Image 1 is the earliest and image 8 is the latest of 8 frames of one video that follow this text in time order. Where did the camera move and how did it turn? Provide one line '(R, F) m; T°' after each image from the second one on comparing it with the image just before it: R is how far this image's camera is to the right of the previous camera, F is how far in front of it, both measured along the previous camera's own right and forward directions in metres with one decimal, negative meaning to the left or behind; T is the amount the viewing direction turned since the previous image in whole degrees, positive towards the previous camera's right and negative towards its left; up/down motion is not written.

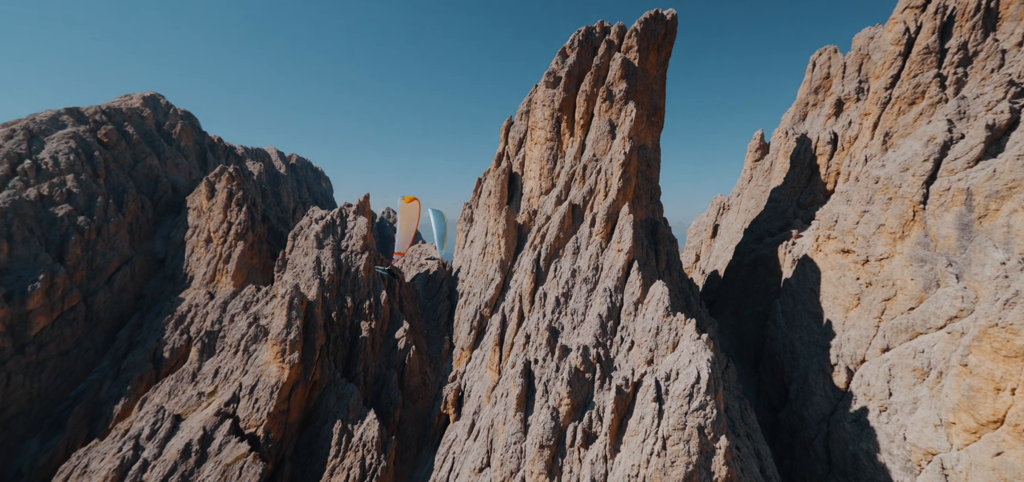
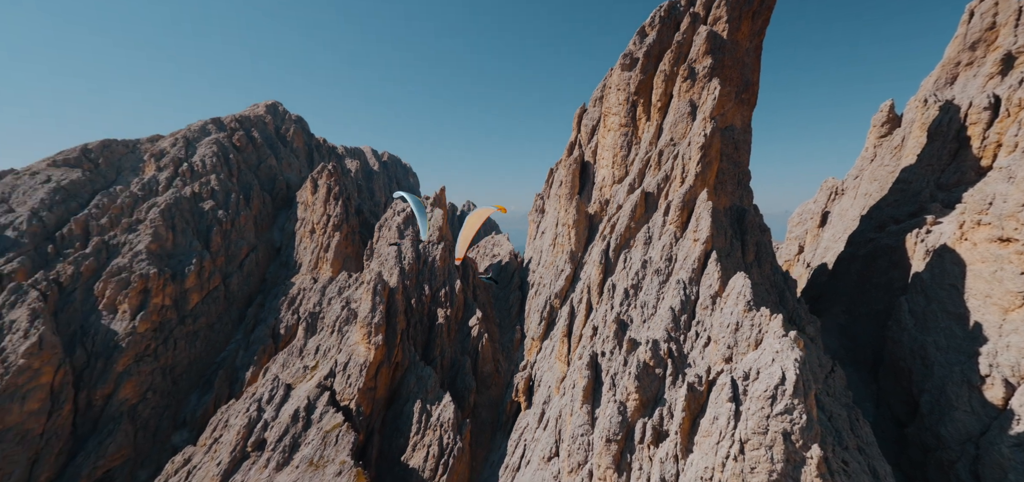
(+4.0, 0.0) m; -14°
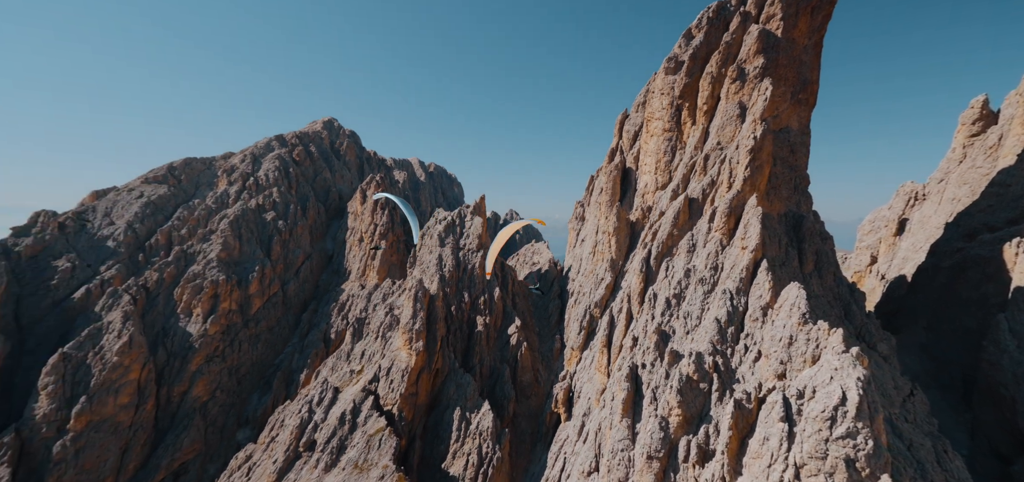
(+2.3, +0.3) m; -8°
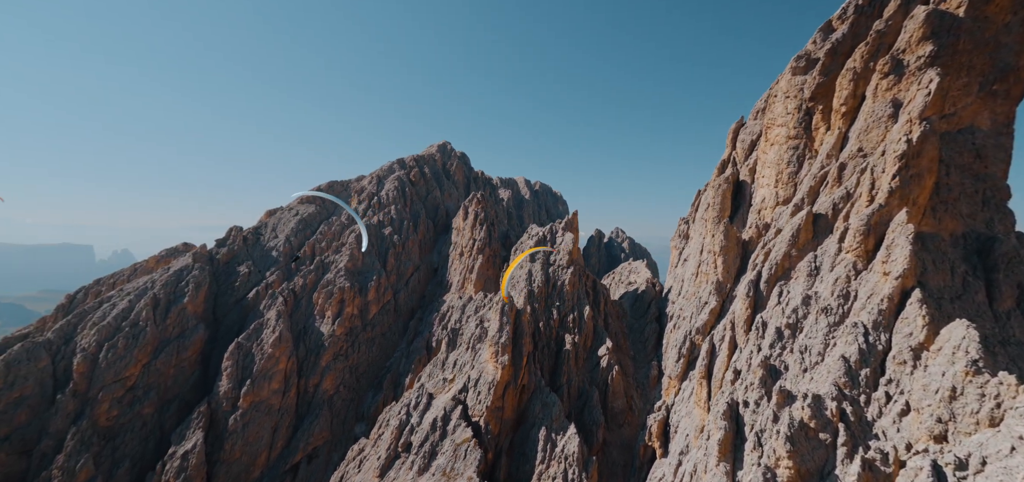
(+4.1, +1.3) m; -17°
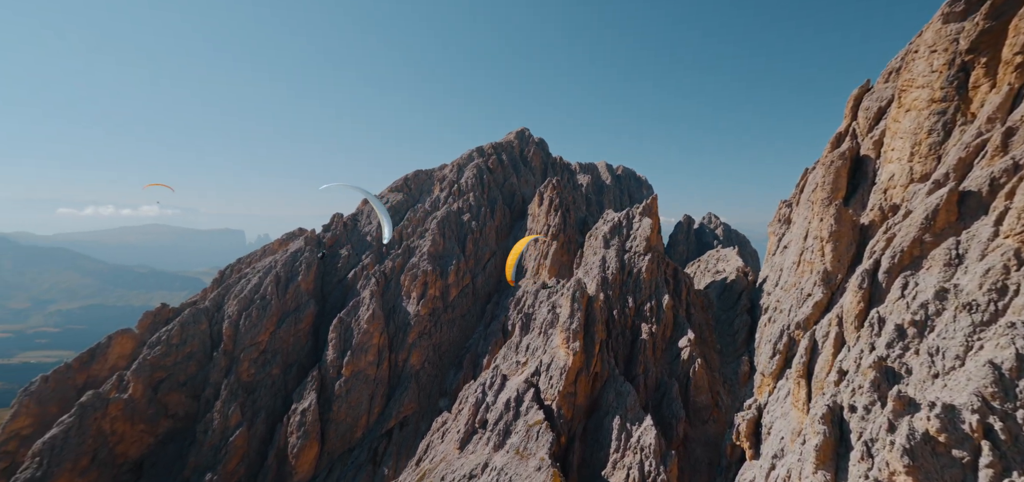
(+1.8, +0.1) m; -11°
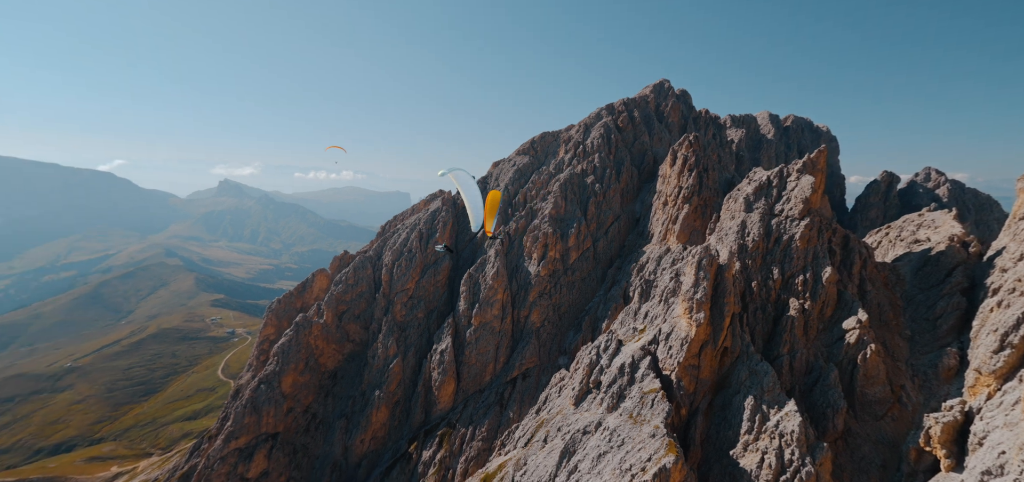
(+4.4, +0.6) m; -20°
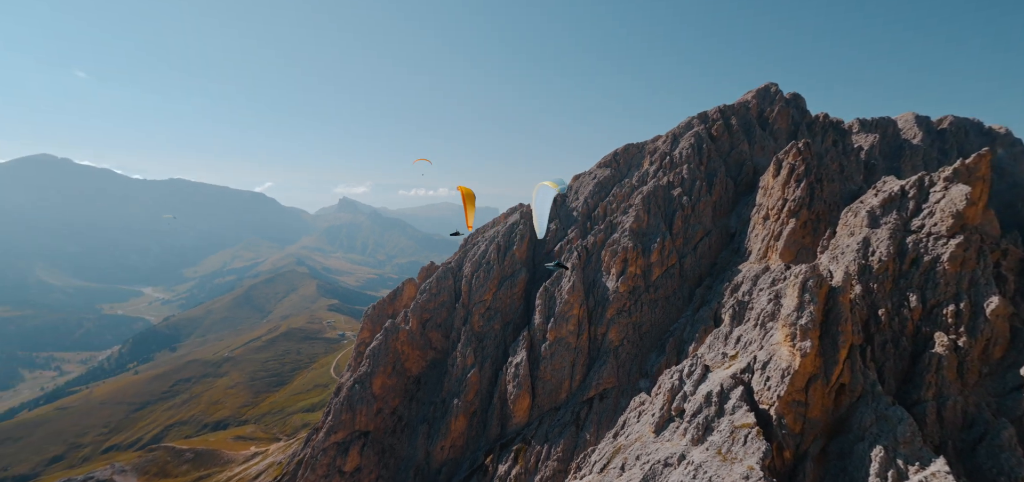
(+4.0, +1.0) m; -15°
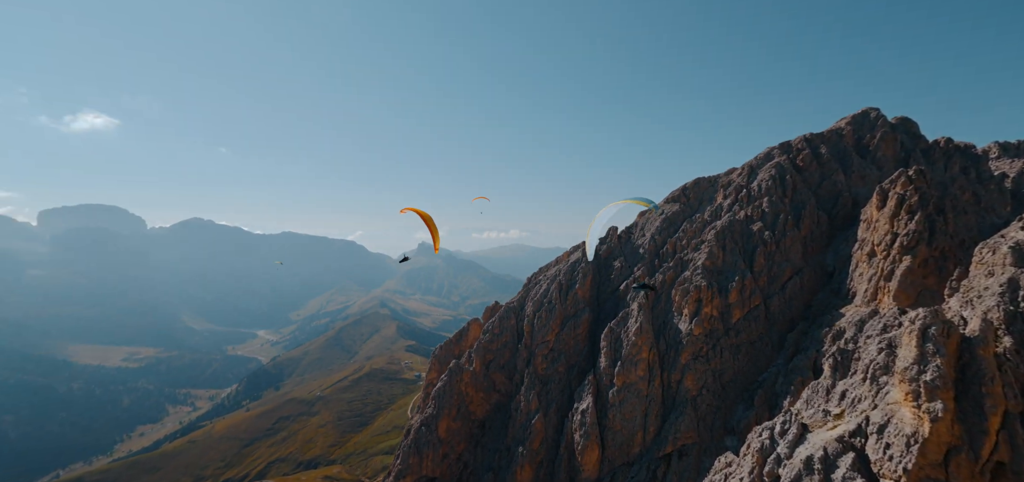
(+2.3, +1.2) m; -11°
